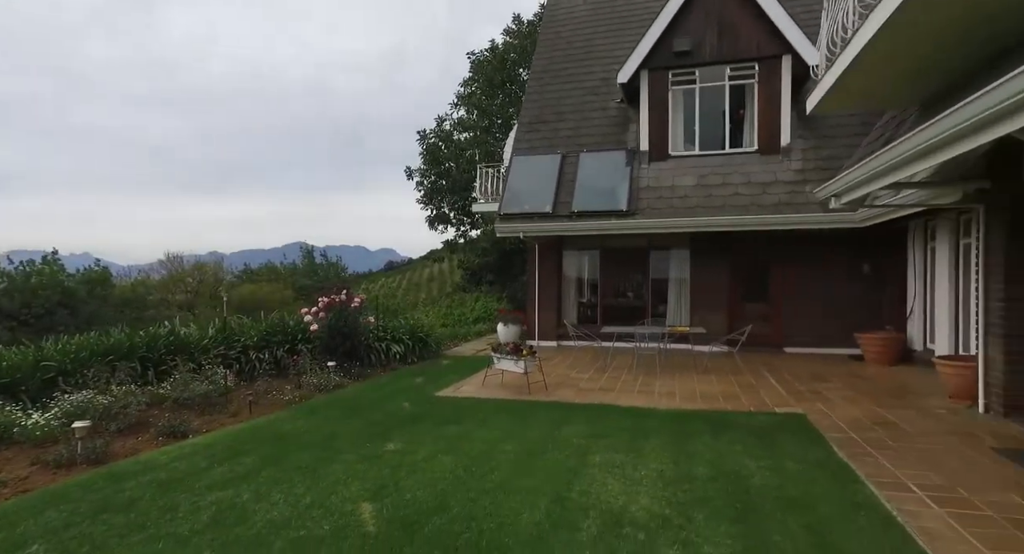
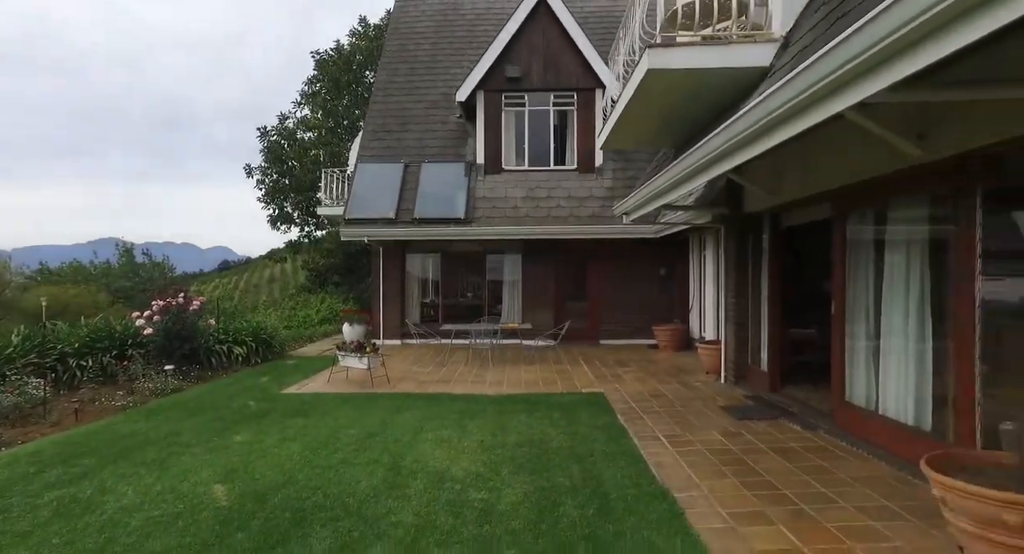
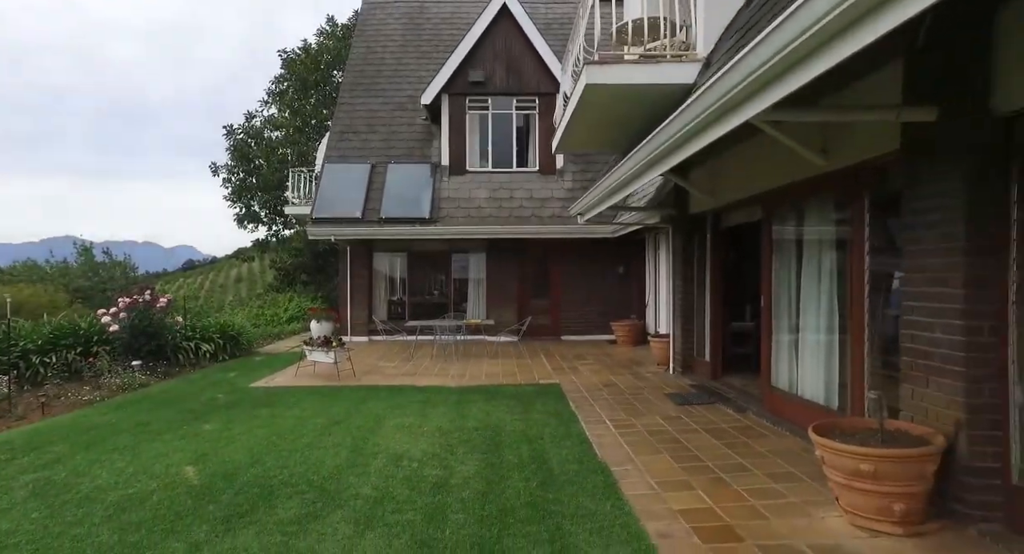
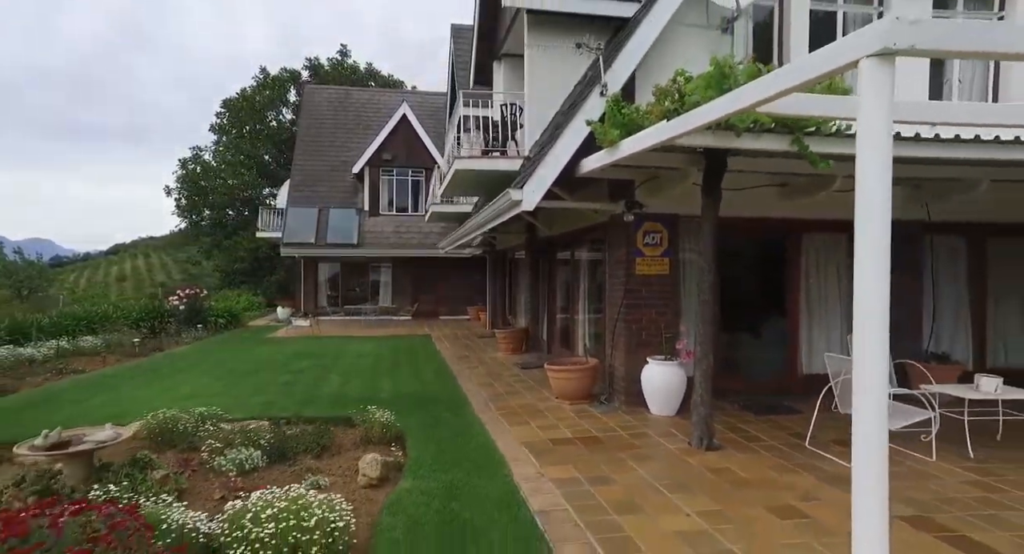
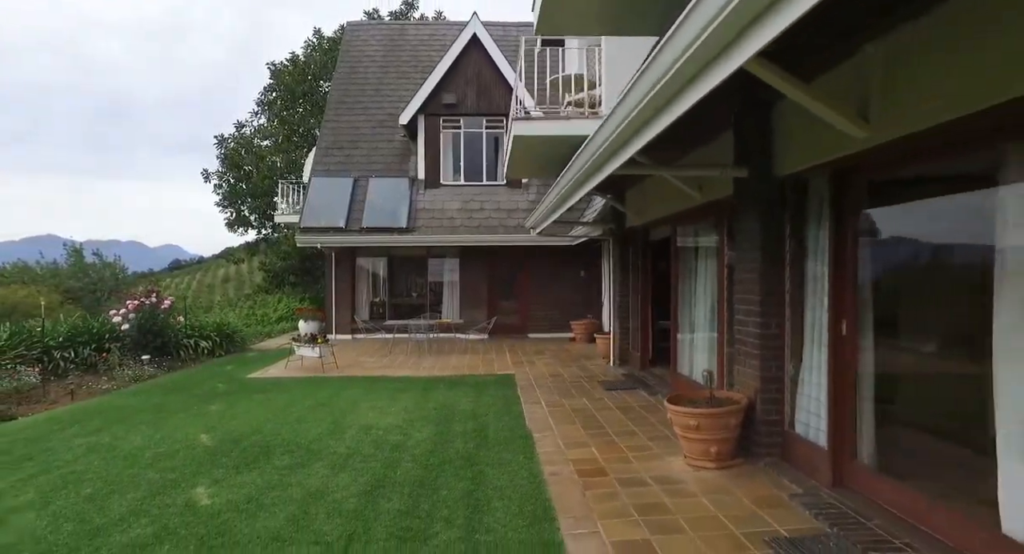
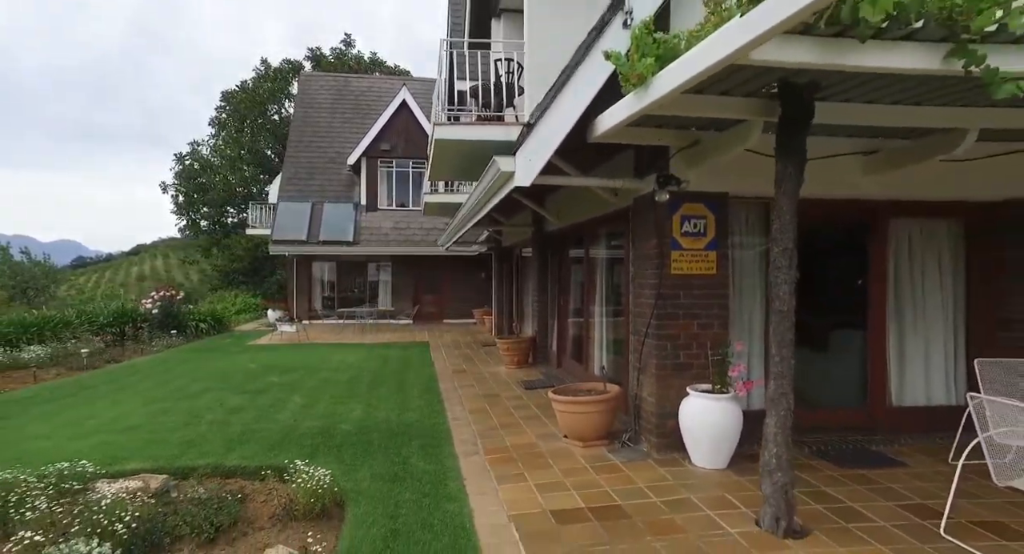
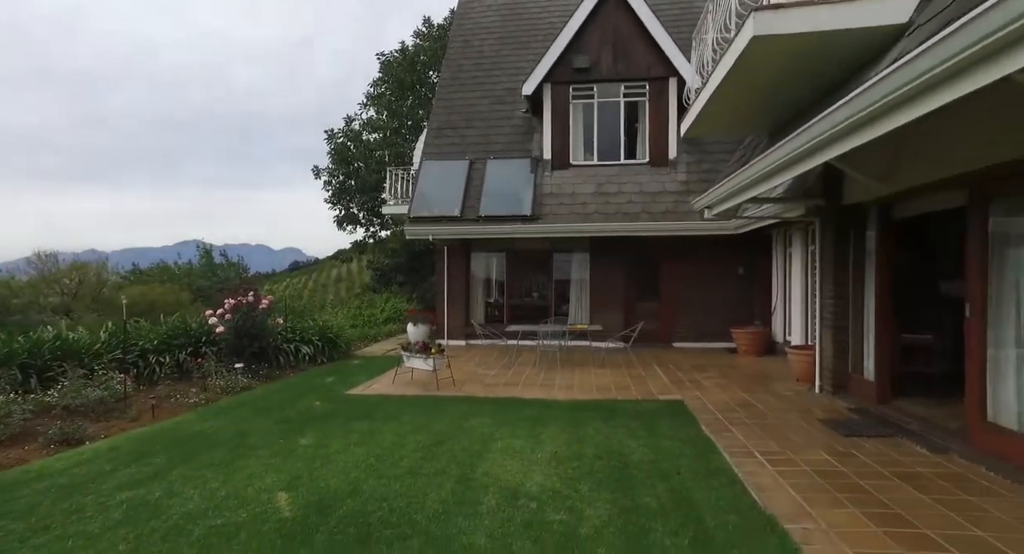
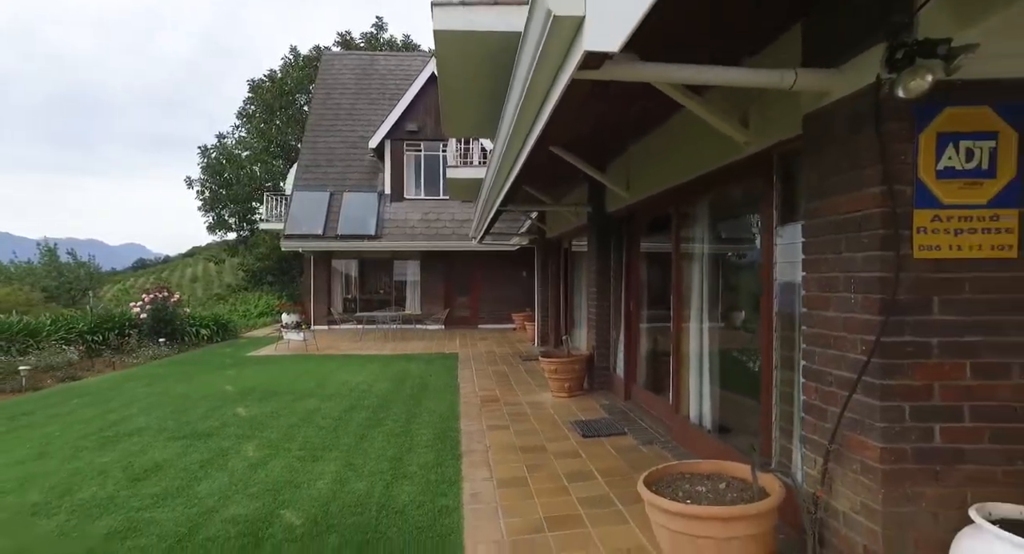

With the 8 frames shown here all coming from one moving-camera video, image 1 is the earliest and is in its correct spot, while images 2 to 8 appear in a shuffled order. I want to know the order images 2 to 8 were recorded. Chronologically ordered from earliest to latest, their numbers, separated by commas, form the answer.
7, 2, 3, 5, 8, 6, 4
